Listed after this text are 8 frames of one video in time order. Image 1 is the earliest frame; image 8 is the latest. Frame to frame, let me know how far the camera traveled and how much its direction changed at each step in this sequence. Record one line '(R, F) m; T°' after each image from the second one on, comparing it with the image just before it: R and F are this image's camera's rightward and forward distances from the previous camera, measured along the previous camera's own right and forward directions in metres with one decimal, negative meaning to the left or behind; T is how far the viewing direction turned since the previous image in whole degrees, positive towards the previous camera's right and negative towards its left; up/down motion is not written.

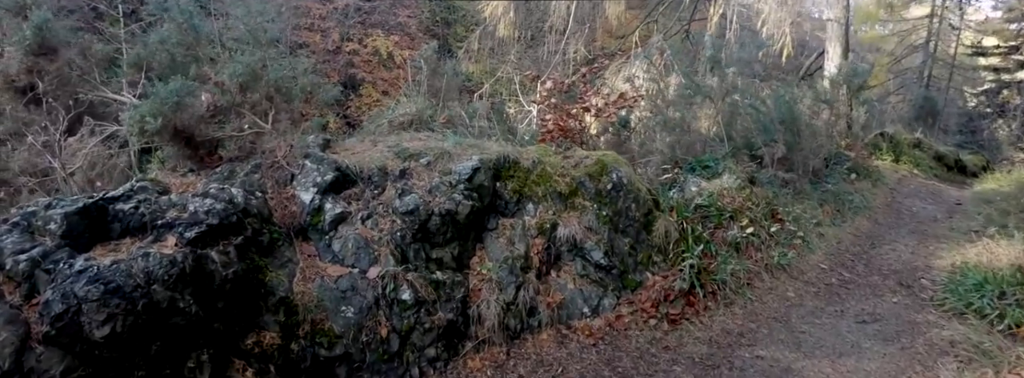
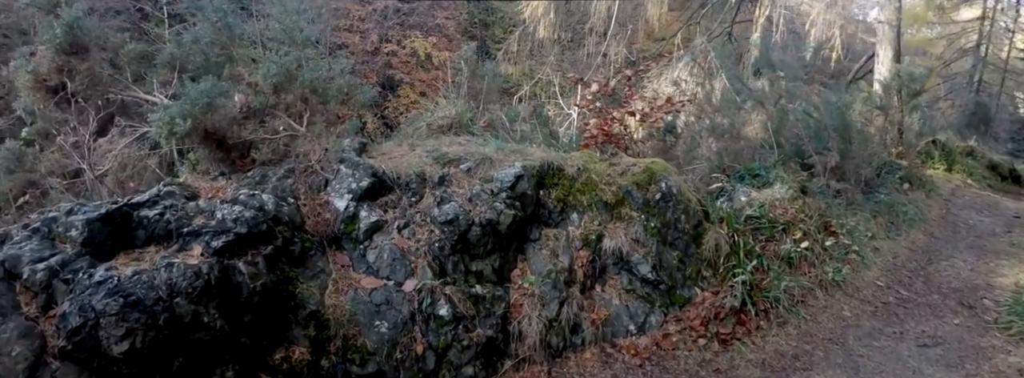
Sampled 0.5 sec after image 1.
(-0.1, +0.4) m; -3°
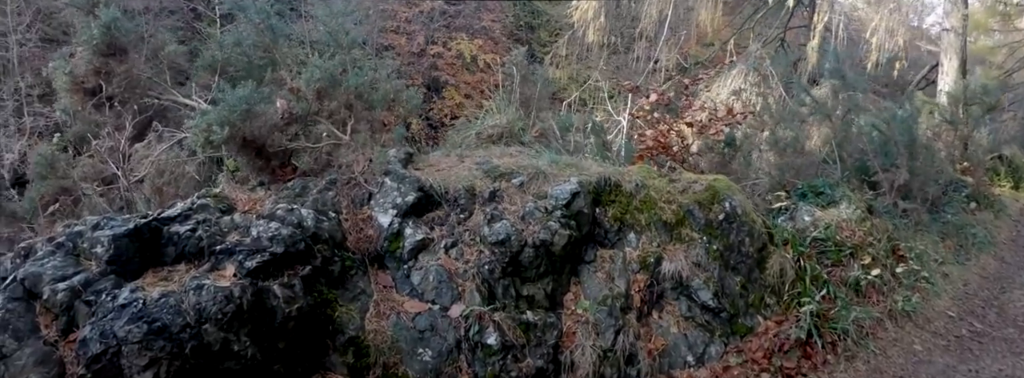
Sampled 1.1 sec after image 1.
(-0.1, +0.4) m; -3°
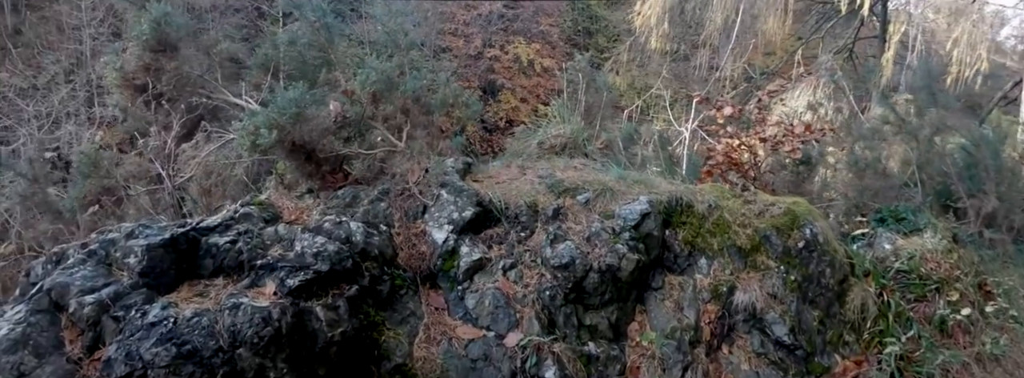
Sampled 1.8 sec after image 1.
(-0.1, +0.4) m; -4°
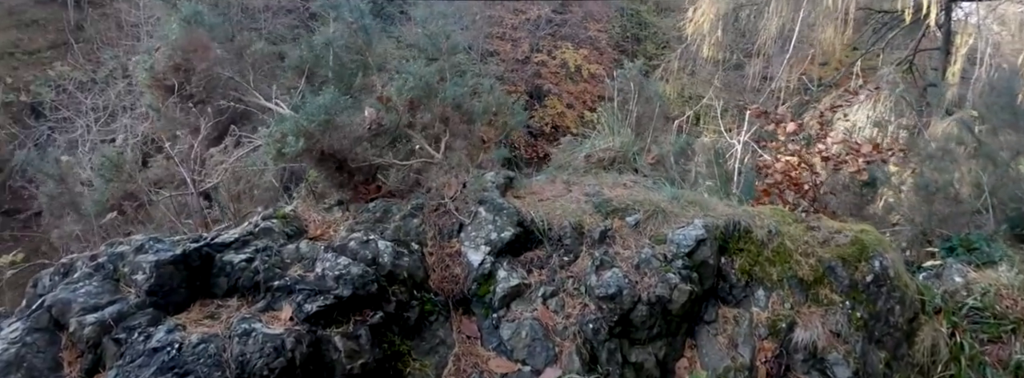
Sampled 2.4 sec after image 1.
(0.0, +0.4) m; -4°
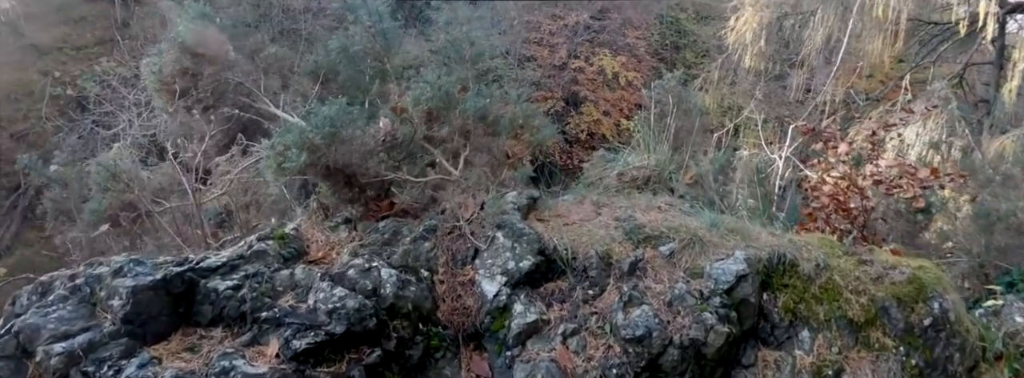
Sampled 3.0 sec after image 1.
(+0.1, +0.4) m; -3°
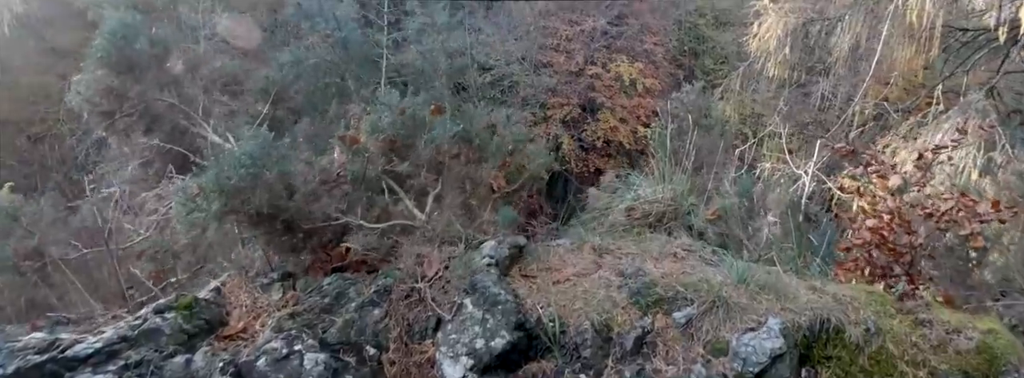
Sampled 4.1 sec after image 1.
(+0.2, +0.8) m; -1°
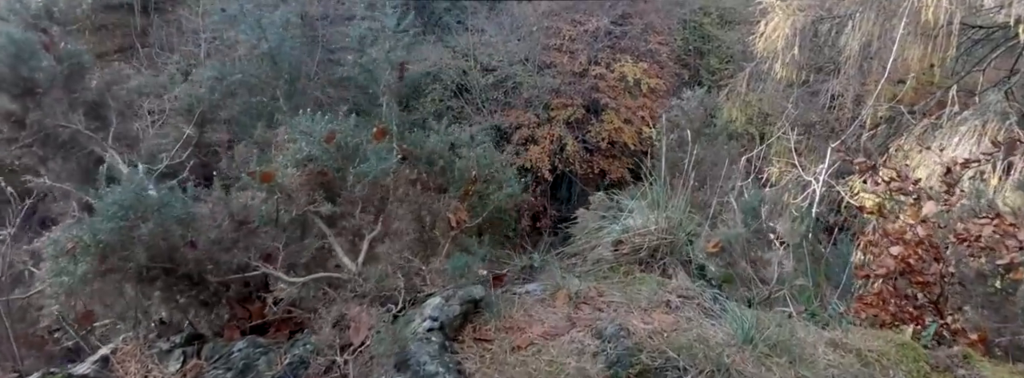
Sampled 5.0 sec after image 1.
(+0.2, +0.6) m; -1°
